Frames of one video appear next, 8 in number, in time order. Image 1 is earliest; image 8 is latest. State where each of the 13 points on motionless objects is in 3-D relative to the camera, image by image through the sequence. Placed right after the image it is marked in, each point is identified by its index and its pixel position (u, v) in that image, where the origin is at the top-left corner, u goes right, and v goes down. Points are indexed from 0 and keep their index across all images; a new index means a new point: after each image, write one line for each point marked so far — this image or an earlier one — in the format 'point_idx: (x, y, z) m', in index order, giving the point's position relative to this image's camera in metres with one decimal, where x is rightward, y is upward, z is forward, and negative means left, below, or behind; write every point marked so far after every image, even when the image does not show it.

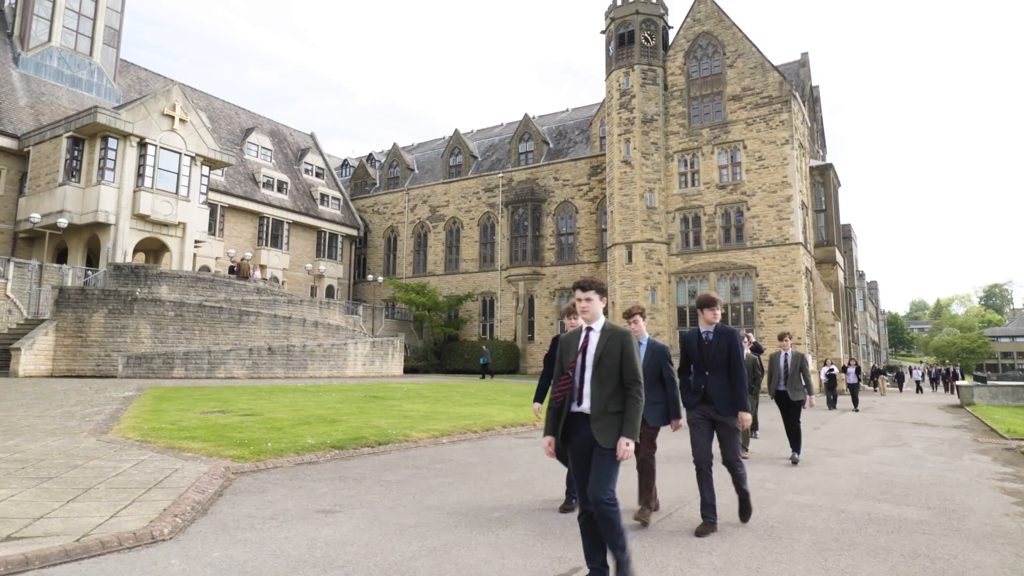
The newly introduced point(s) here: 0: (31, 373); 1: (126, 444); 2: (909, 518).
0: (-13.6, -2.4, +18.0) m
1: (-4.3, -1.7, +7.1) m
2: (+3.3, -1.9, +5.2) m
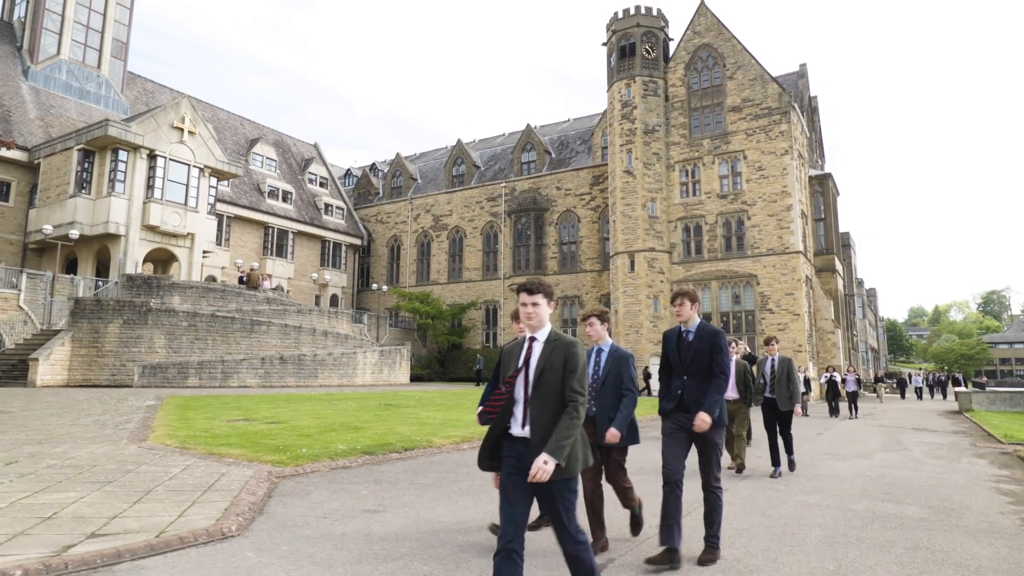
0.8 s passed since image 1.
0: (-13.3, -2.7, +18.3) m
1: (-4.0, -1.9, +7.4) m
2: (+3.5, -2.0, +5.6) m
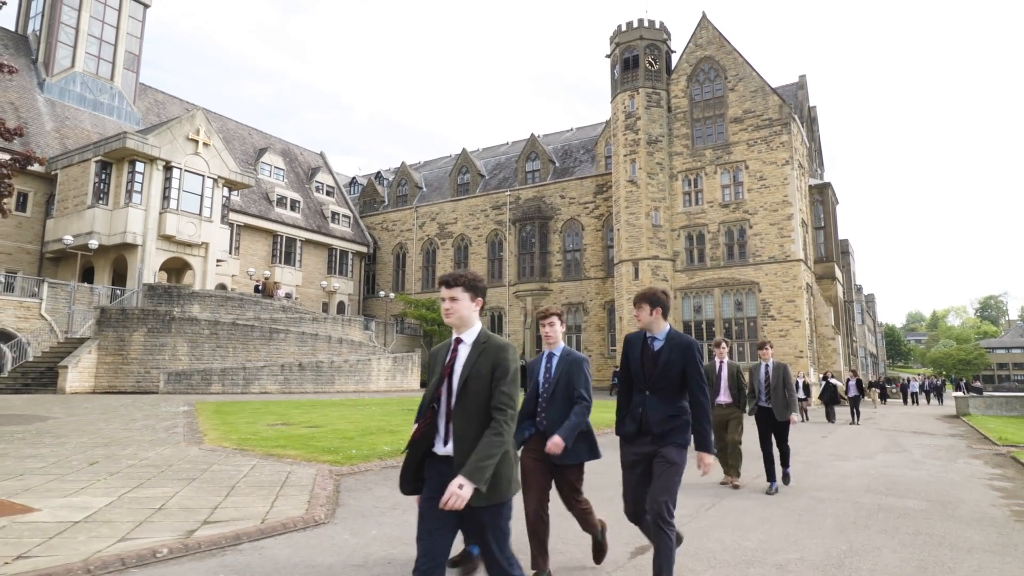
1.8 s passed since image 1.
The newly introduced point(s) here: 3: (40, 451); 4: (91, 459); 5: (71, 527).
0: (-12.9, -3.0, +18.9) m
1: (-3.6, -2.1, +8.1) m
2: (+3.9, -2.1, +6.3) m
3: (-5.8, -2.0, +8.0) m
4: (-4.8, -2.0, +7.4) m
5: (-3.1, -1.7, +4.5) m
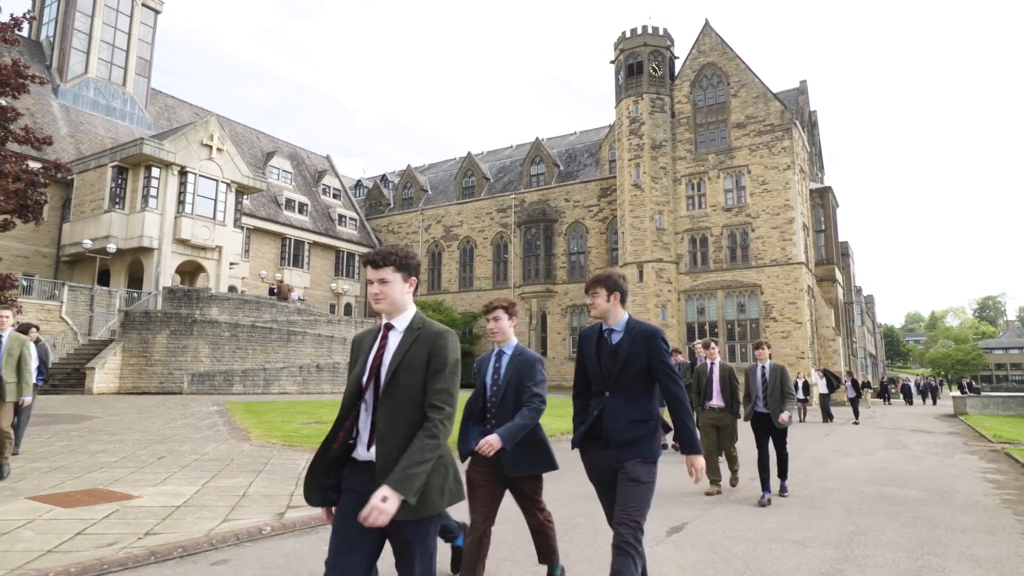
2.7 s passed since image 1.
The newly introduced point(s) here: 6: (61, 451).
0: (-12.6, -3.1, +19.6) m
1: (-3.2, -2.2, +8.7) m
2: (+4.3, -2.2, +6.9) m
3: (-5.4, -2.1, +8.6) m
4: (-4.4, -2.1, +8.0) m
5: (-2.7, -1.8, +5.1) m
6: (-5.8, -2.1, +8.2) m
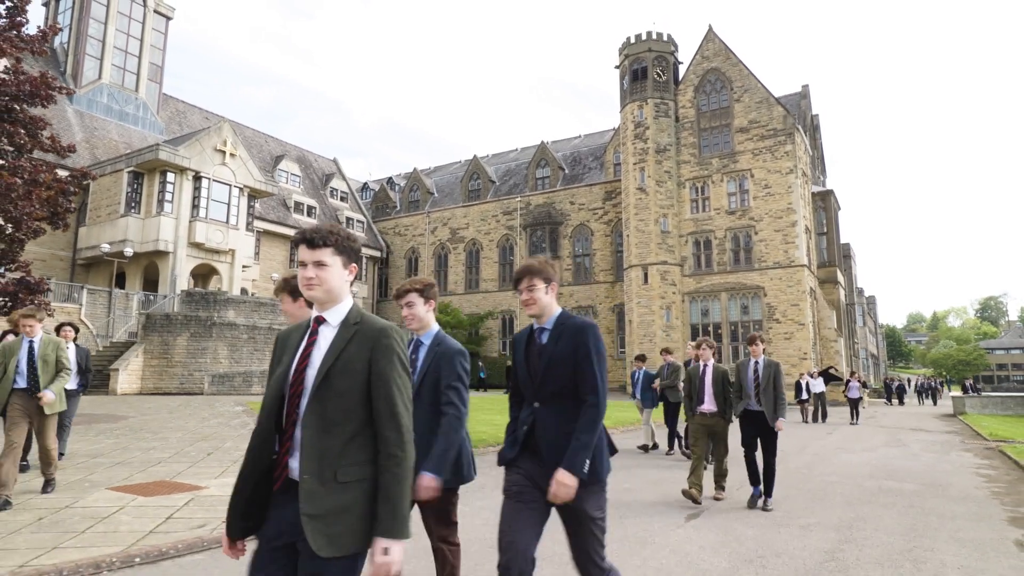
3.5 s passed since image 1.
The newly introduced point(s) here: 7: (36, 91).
0: (-12.2, -3.3, +20.2) m
1: (-2.9, -2.3, +9.3) m
2: (+4.7, -2.3, +7.5) m
3: (-5.1, -2.2, +9.2) m
4: (-4.1, -2.2, +8.6) m
5: (-2.4, -1.9, +5.7) m
6: (-5.5, -2.2, +8.8) m
7: (-12.8, +5.3, +17.2) m
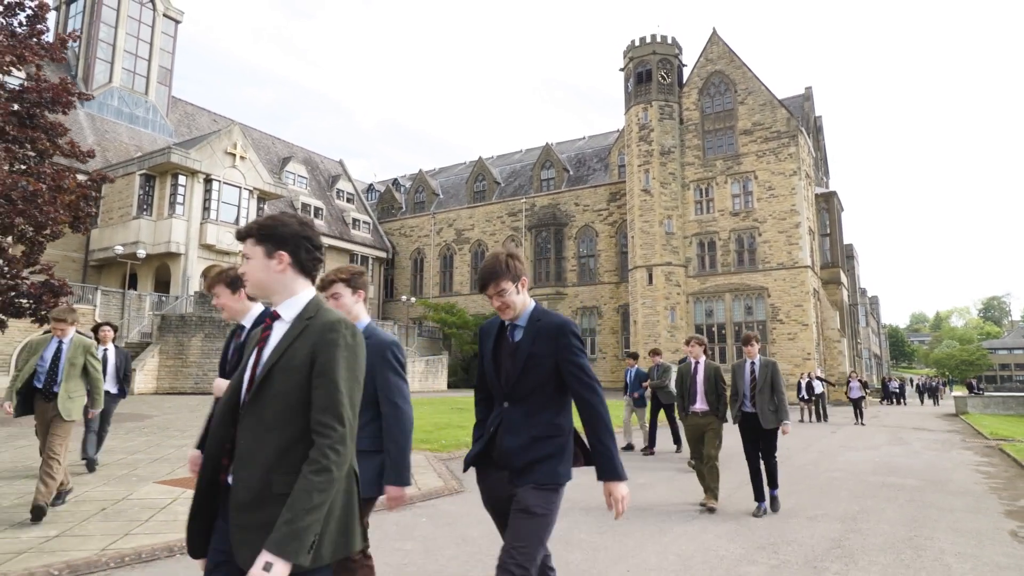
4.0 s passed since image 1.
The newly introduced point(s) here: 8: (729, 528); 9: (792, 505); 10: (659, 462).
0: (-11.9, -3.3, +20.6) m
1: (-2.6, -2.3, +9.7) m
2: (+4.9, -2.4, +7.8) m
3: (-4.9, -2.3, +9.6) m
4: (-3.9, -2.2, +9.0) m
5: (-2.2, -1.9, +6.1) m
6: (-5.2, -2.3, +9.2) m
7: (-12.5, +5.2, +17.6) m
8: (+1.9, -2.1, +5.7) m
9: (+2.9, -2.2, +6.6) m
10: (+2.6, -3.1, +11.2) m
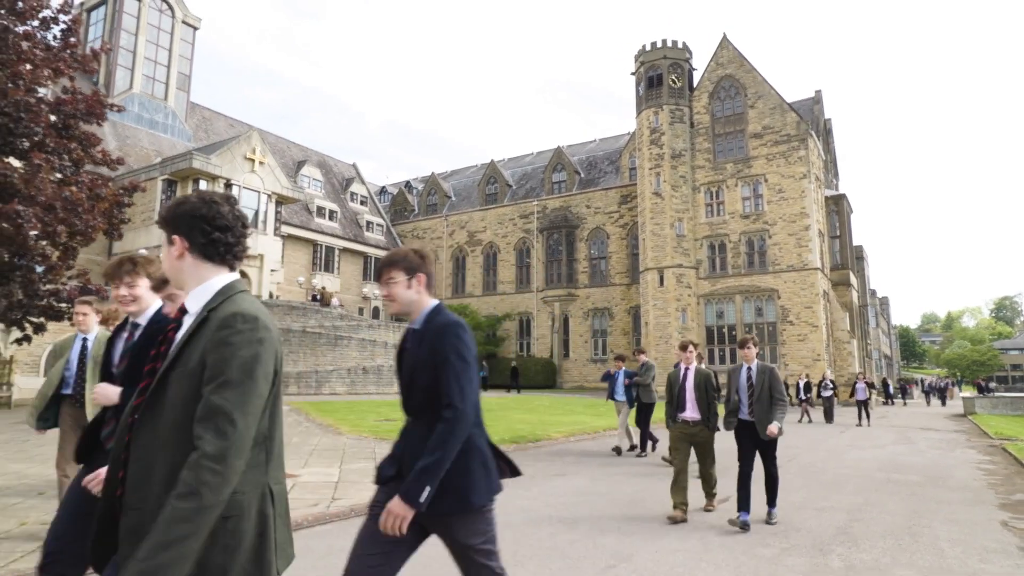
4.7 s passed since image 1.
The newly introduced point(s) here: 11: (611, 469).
0: (-11.4, -3.4, +21.3) m
1: (-2.3, -2.4, +10.3) m
2: (+5.2, -2.5, +8.3) m
3: (-4.5, -2.4, +10.2) m
4: (-3.5, -2.3, +9.6) m
5: (-1.8, -2.1, +6.7) m
6: (-4.9, -2.4, +9.8) m
7: (-12.0, +5.1, +18.3) m
8: (+2.2, -2.2, +6.2) m
9: (+3.2, -2.3, +7.1) m
10: (+3.0, -3.2, +11.8) m
11: (+1.7, -2.9, +10.4) m
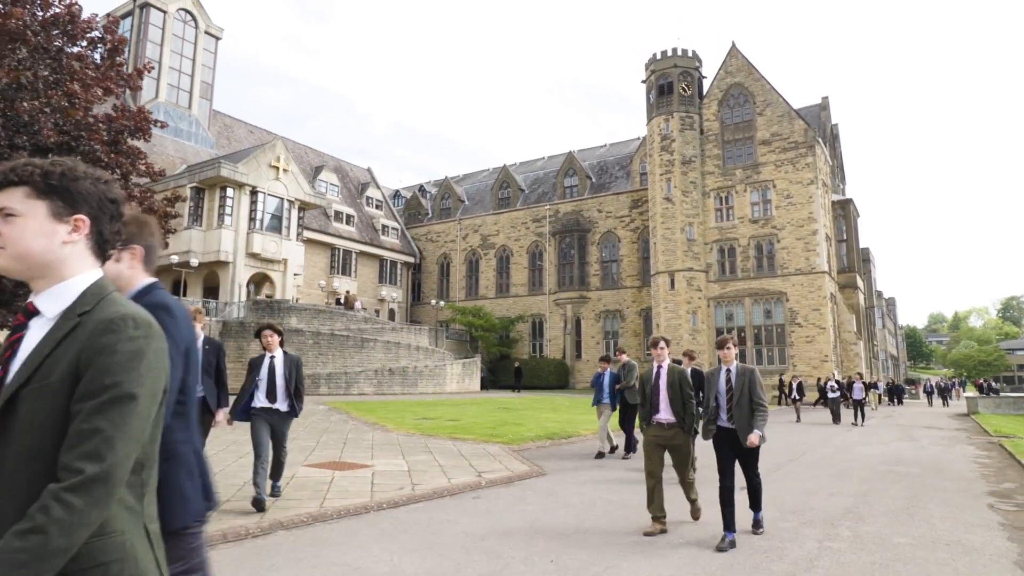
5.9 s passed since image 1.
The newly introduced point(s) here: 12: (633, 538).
0: (-10.7, -3.6, +22.4) m
1: (-1.6, -2.6, +11.3) m
2: (+5.9, -2.7, +9.3) m
3: (-3.9, -2.6, +11.2) m
4: (-2.9, -2.5, +10.6) m
5: (-1.2, -2.2, +7.7) m
6: (-4.2, -2.6, +10.9) m
7: (-11.3, +4.9, +19.4) m
8: (+2.8, -2.4, +7.2) m
9: (+3.8, -2.5, +8.1) m
10: (+3.7, -3.3, +12.8) m
11: (+2.3, -3.1, +11.4) m
12: (+1.1, -2.3, +5.9) m
